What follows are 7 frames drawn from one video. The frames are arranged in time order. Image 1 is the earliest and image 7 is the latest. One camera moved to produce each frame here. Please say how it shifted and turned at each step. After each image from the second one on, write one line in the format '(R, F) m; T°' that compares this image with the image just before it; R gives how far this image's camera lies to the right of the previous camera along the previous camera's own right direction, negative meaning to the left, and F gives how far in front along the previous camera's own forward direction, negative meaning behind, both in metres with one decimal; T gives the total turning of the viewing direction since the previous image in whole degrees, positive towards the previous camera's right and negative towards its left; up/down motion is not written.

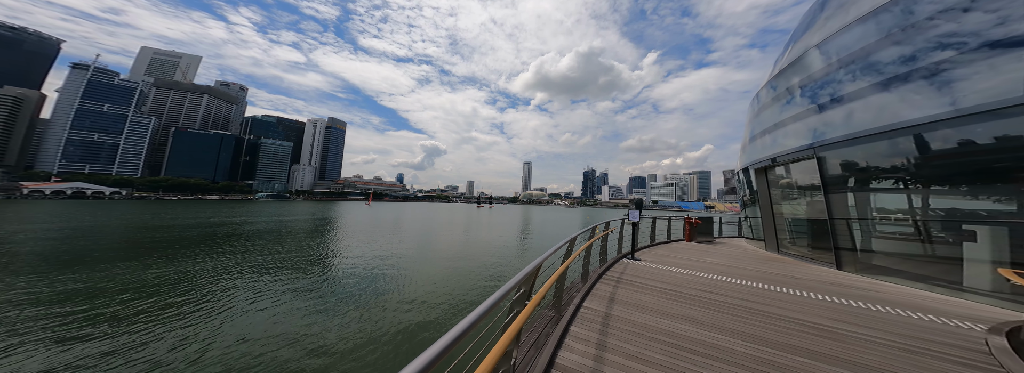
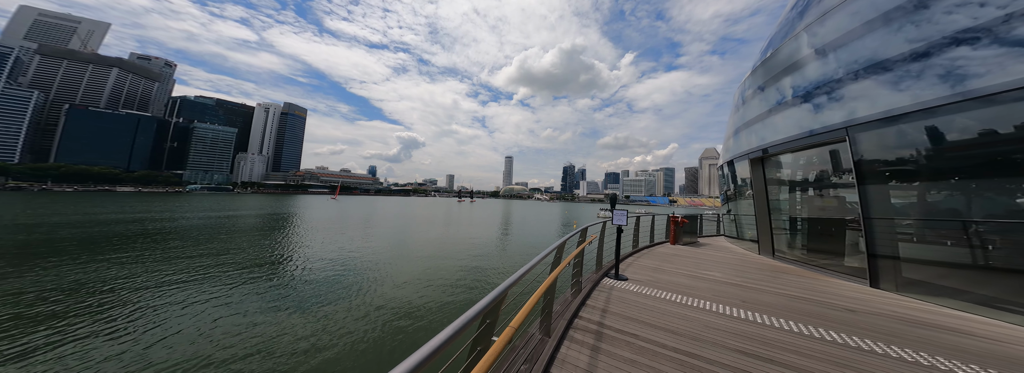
(+0.2, +0.5) m; +5°
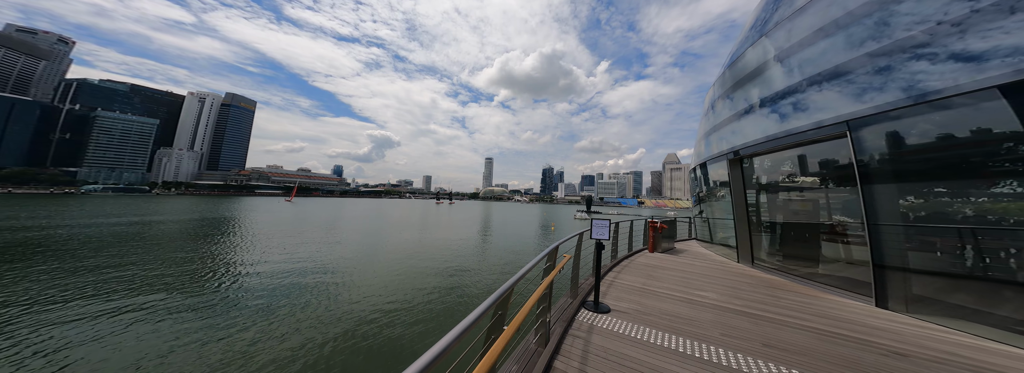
(+0.2, +0.5) m; +5°
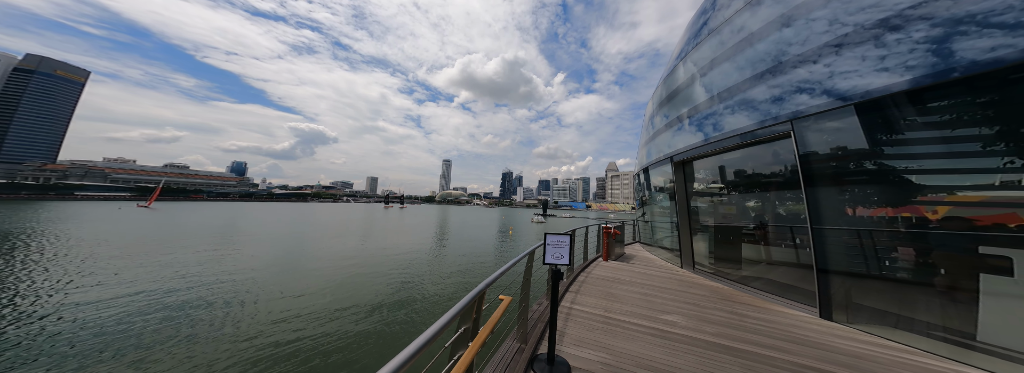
(+0.7, +0.9) m; +11°
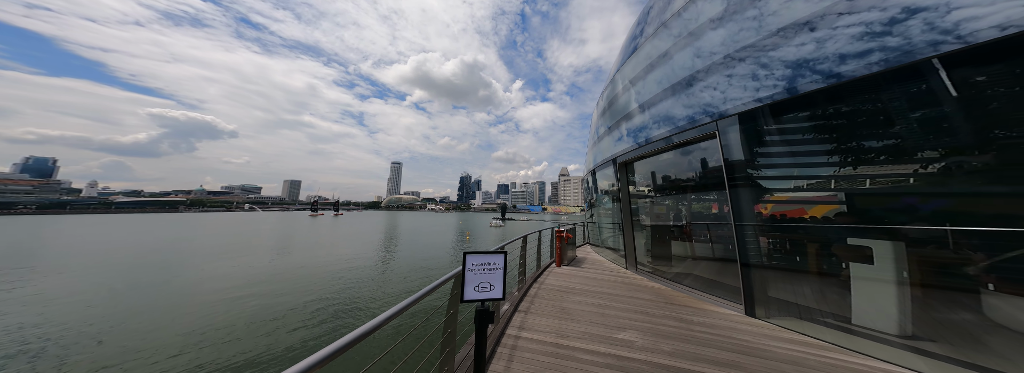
(+0.7, +1.0) m; +12°
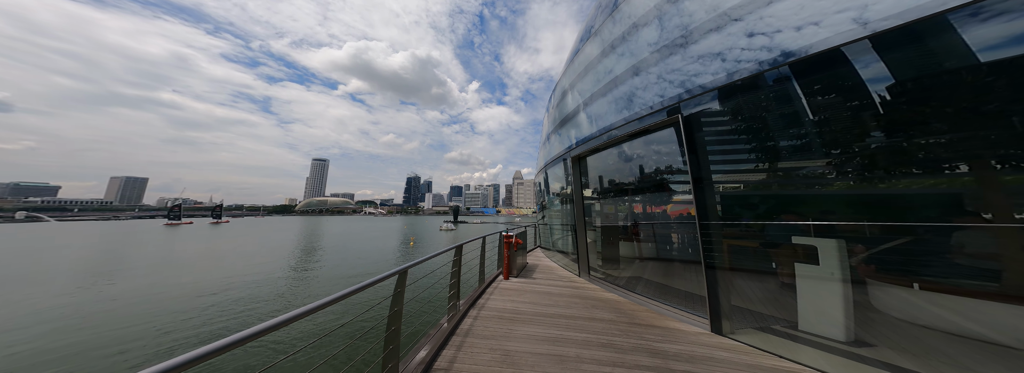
(+0.3, +1.8) m; +15°
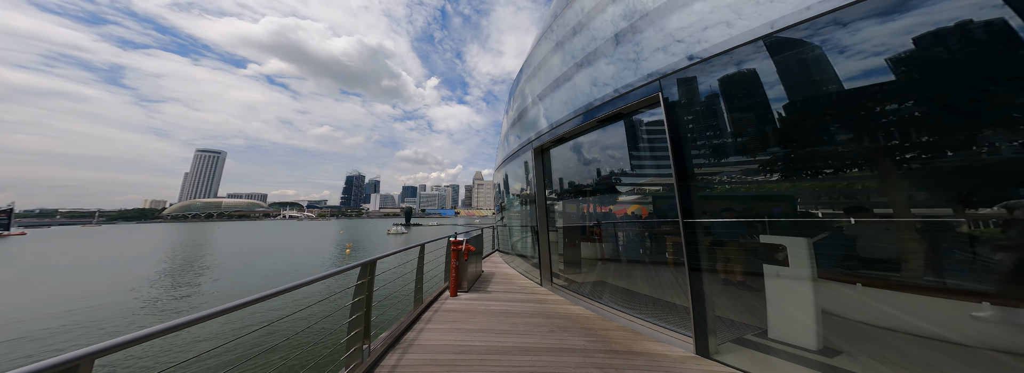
(0.0, +1.6) m; +14°
